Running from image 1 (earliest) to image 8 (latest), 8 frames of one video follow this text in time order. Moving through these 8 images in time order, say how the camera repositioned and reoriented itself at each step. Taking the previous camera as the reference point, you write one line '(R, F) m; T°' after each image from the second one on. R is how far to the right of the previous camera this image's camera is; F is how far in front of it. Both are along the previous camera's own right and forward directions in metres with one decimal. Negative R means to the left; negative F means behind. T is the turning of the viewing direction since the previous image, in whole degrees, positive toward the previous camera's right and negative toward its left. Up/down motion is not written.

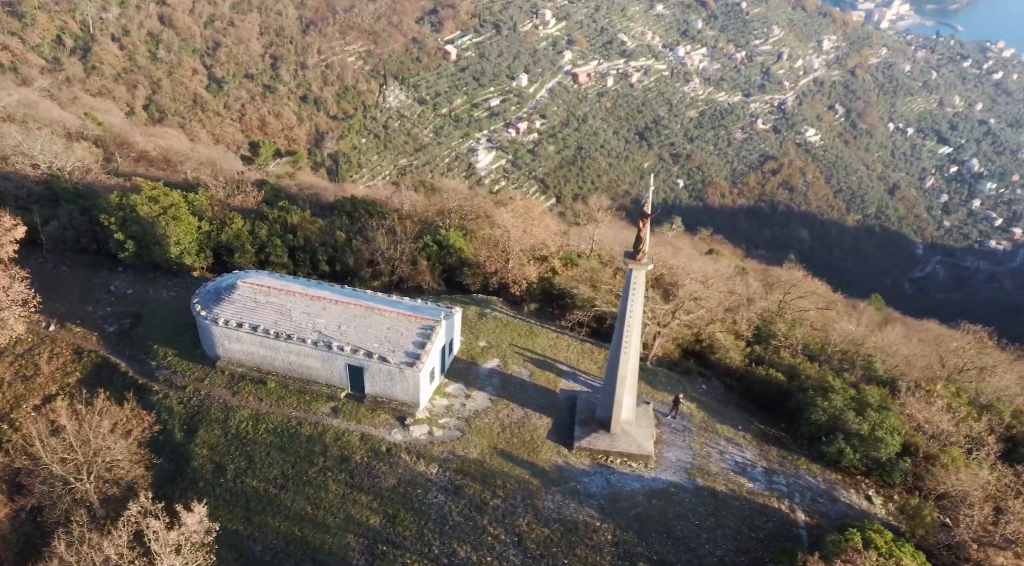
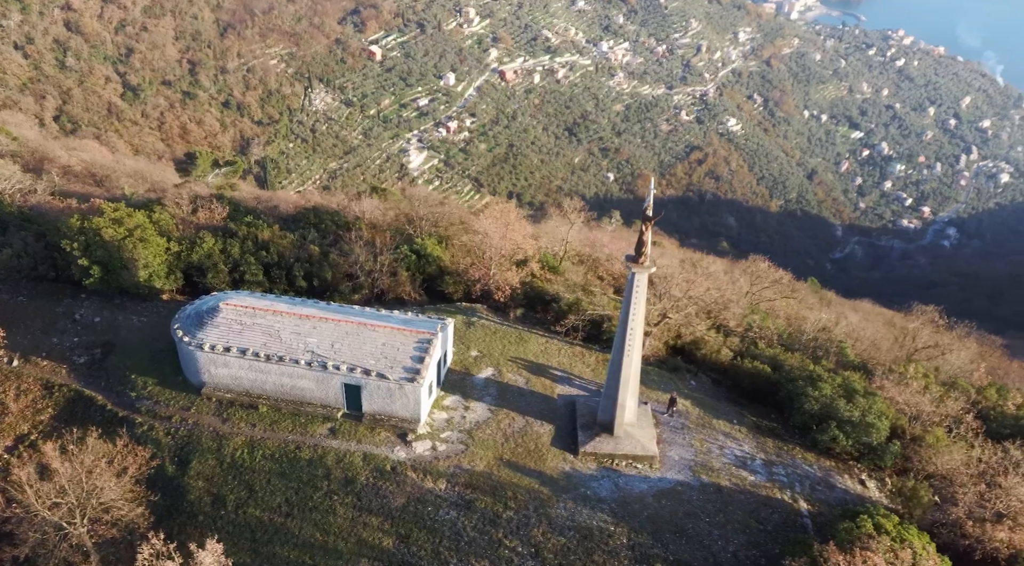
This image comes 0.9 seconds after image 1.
(-1.8, +0.2) m; +5°
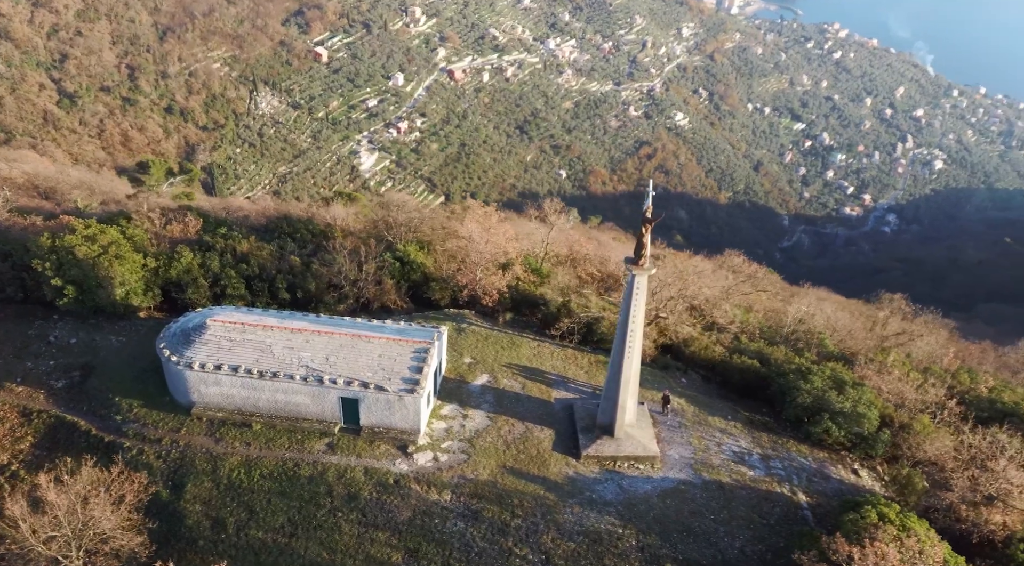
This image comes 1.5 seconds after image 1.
(-1.2, +0.2) m; +3°
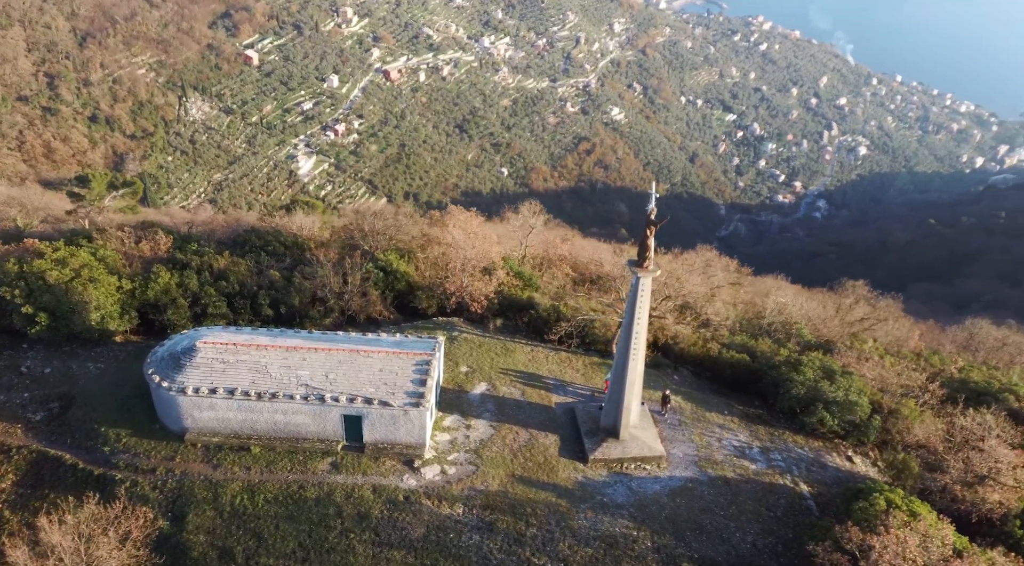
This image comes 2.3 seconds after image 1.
(-1.6, +0.2) m; +4°
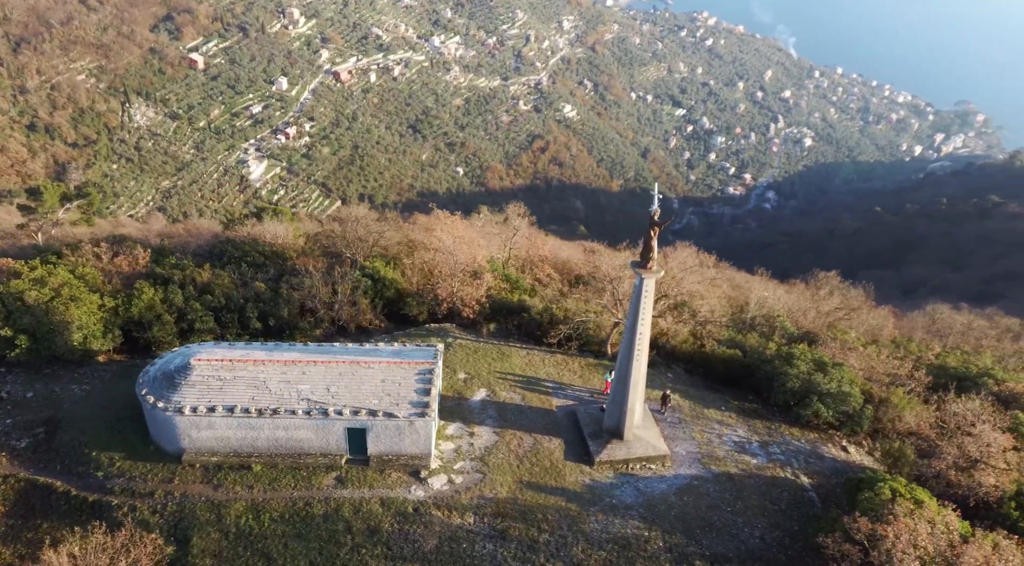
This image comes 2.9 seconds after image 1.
(-1.3, +0.2) m; +3°
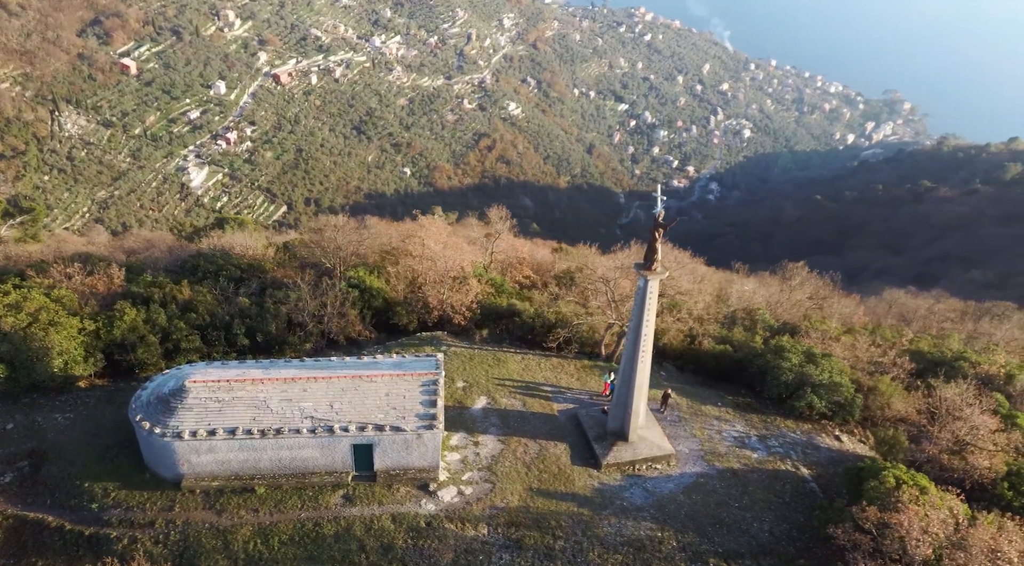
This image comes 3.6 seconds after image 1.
(-1.5, +0.2) m; +4°
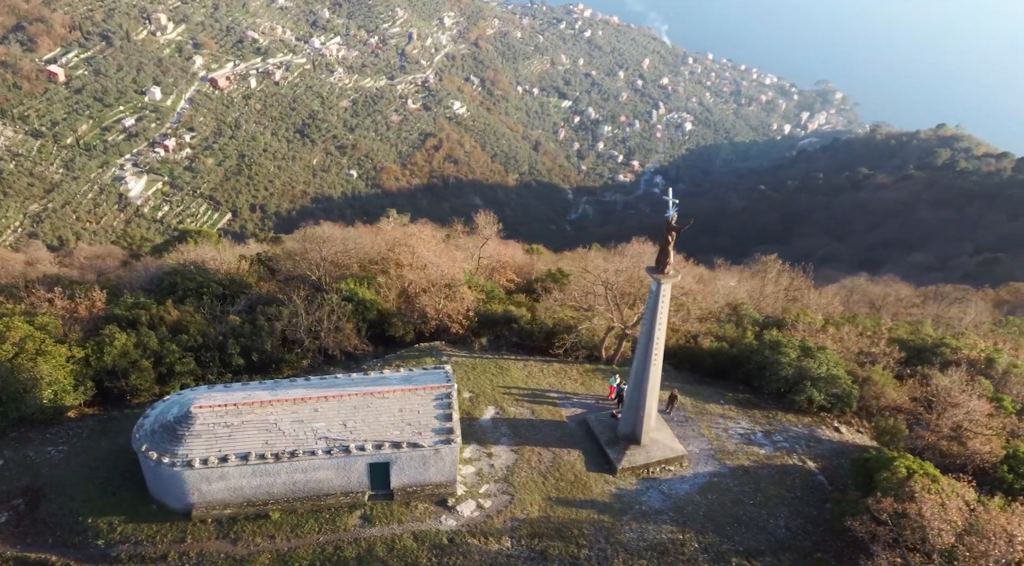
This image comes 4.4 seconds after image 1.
(-1.7, +0.3) m; +4°
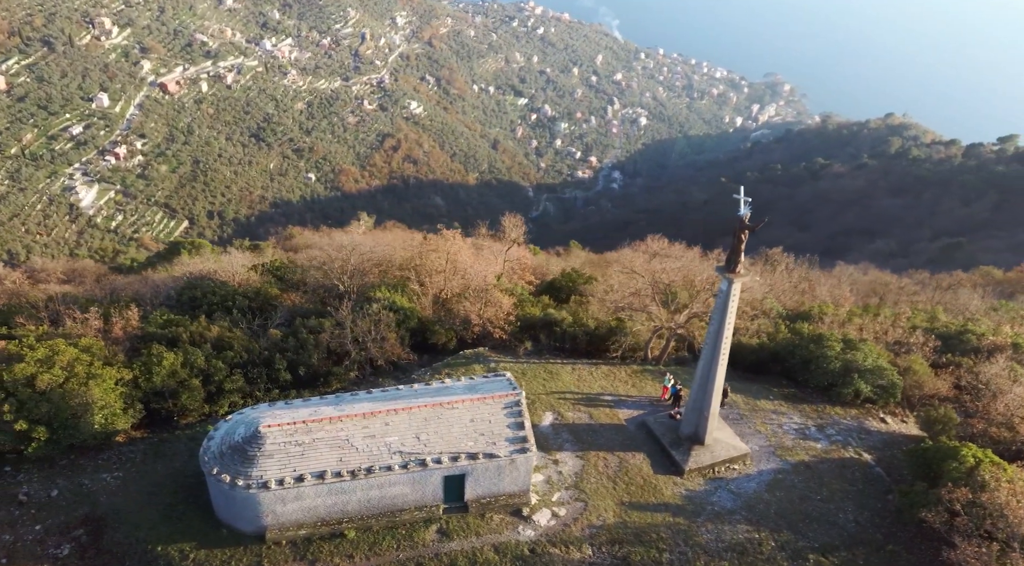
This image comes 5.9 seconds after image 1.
(-2.9, +0.4) m; +3°
